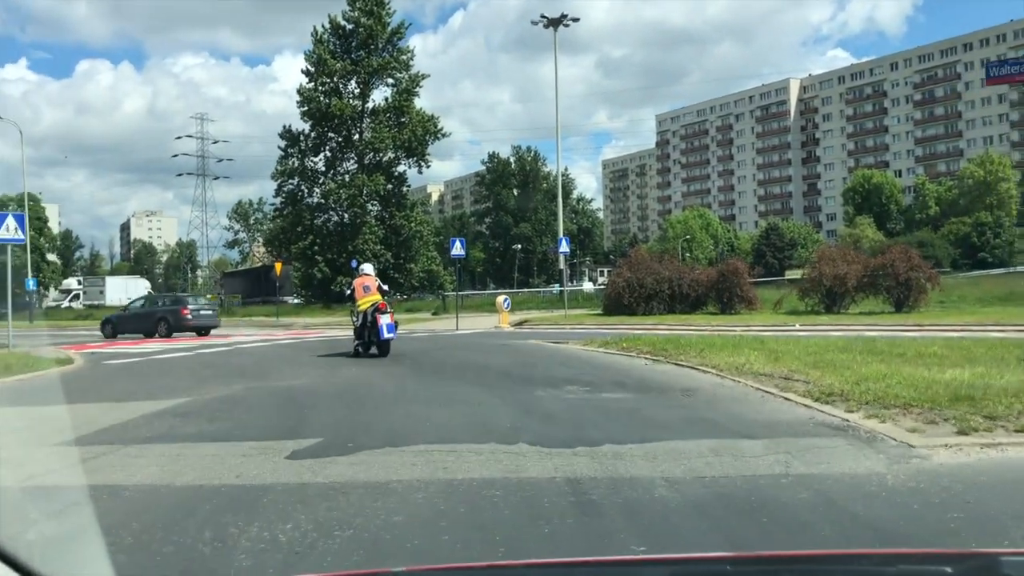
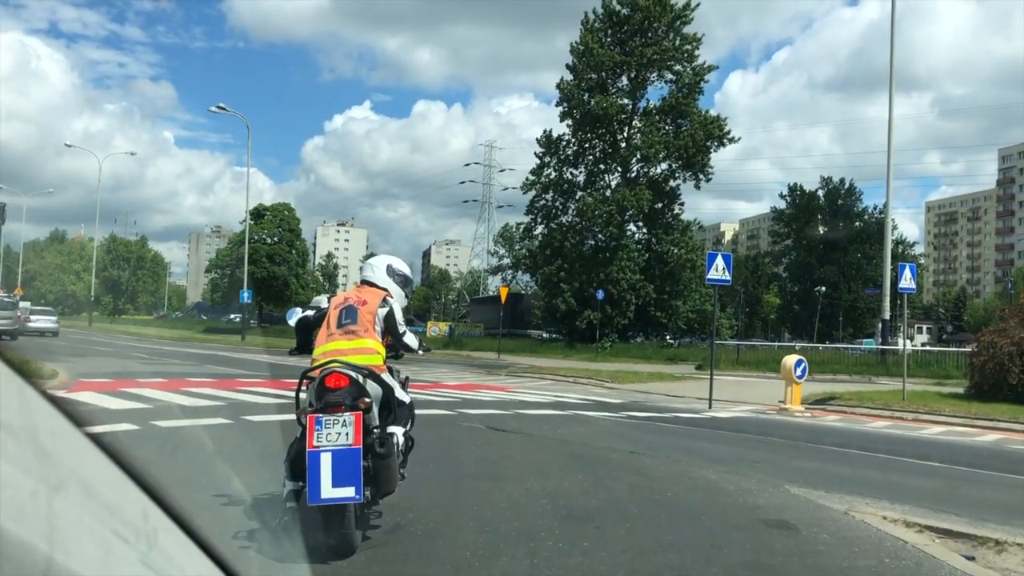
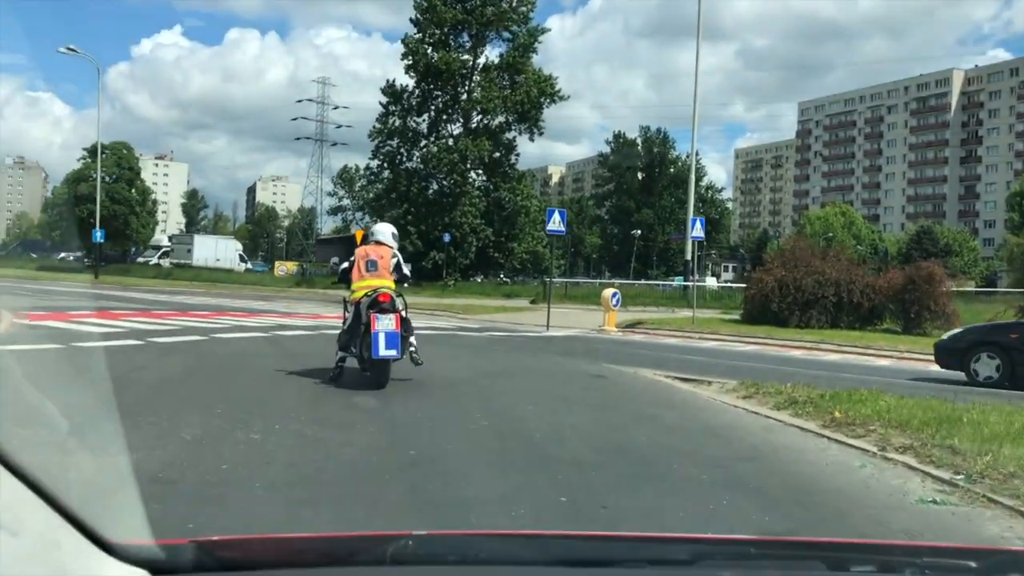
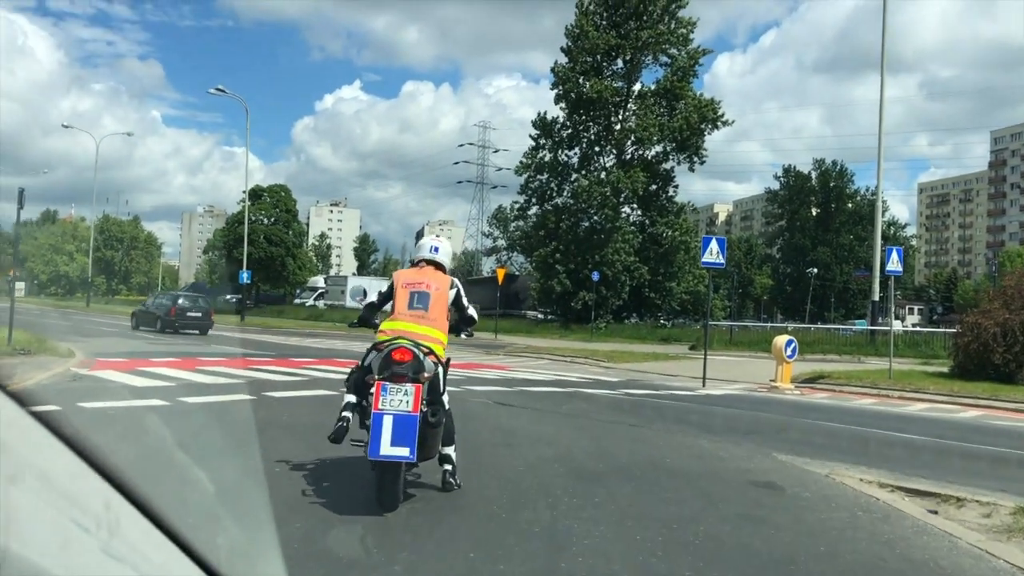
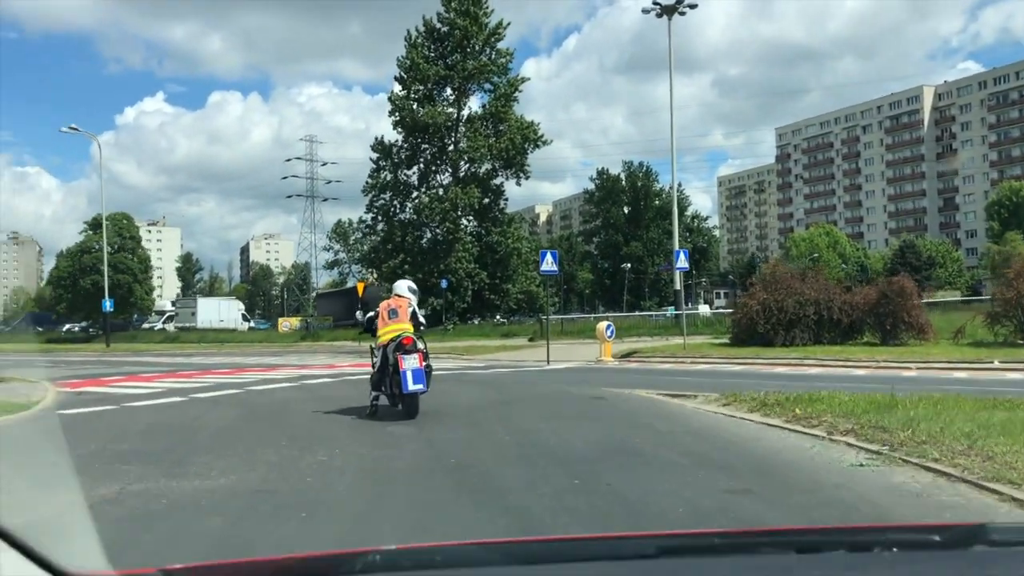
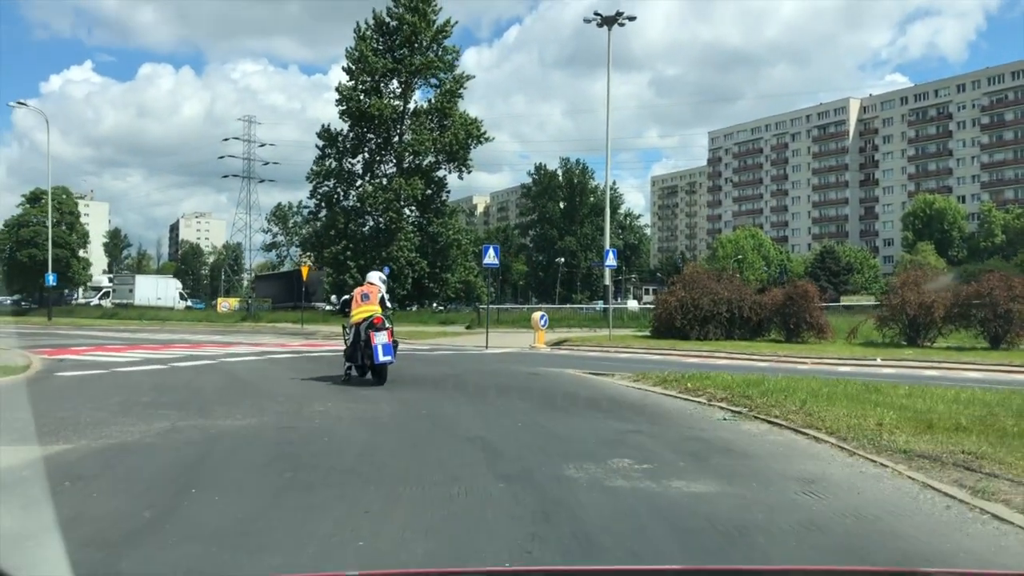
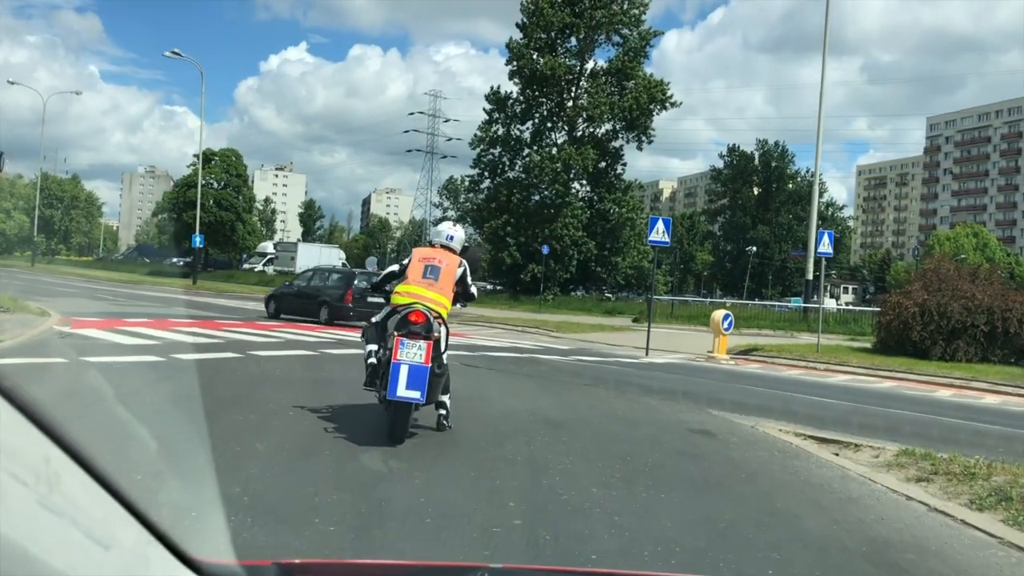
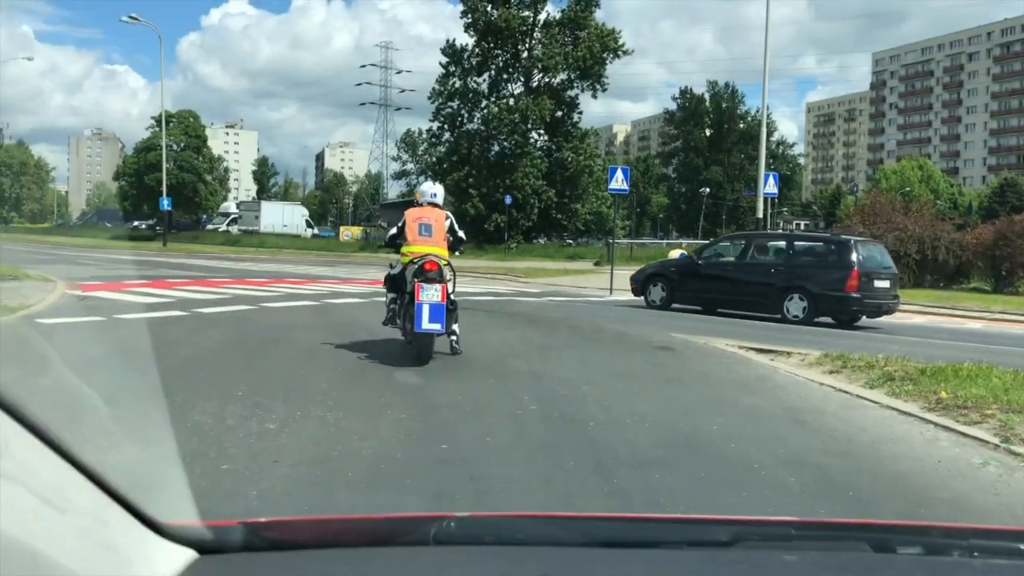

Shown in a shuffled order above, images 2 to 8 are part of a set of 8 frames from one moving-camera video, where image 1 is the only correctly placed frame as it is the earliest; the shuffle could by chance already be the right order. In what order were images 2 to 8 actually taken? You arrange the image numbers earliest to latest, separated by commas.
6, 5, 3, 8, 7, 4, 2
